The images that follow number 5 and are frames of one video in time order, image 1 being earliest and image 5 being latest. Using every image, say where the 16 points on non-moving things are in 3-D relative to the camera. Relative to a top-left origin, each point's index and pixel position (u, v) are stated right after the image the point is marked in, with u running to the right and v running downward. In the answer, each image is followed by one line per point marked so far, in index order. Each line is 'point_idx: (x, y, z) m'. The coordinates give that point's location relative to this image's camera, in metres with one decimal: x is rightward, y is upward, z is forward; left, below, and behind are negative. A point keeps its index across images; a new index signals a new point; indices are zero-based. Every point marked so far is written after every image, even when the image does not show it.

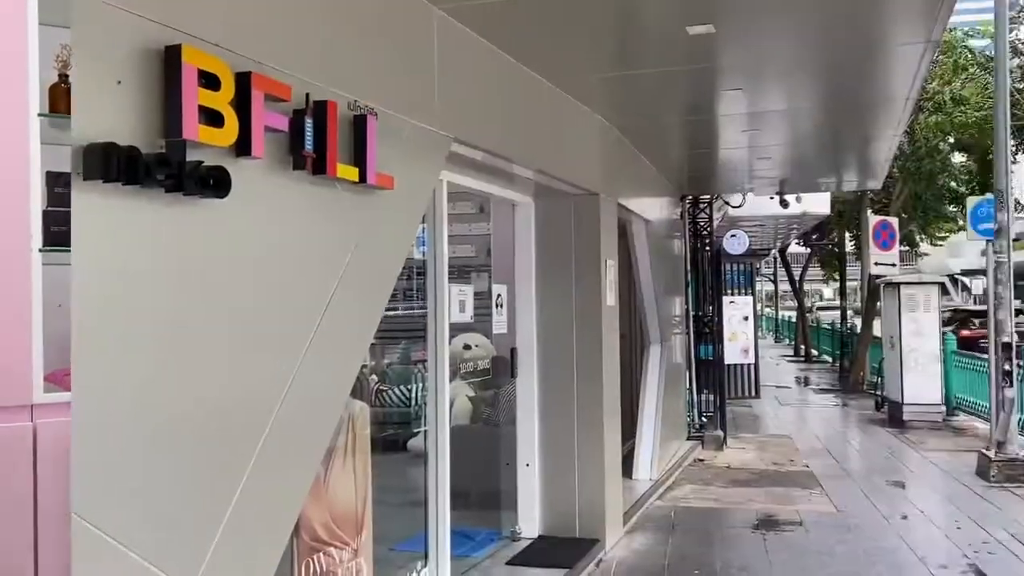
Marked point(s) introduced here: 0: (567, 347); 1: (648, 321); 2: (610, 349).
0: (+0.3, -0.3, +4.9) m
1: (+1.0, -0.3, +7.1) m
2: (+0.6, -0.4, +5.0) m
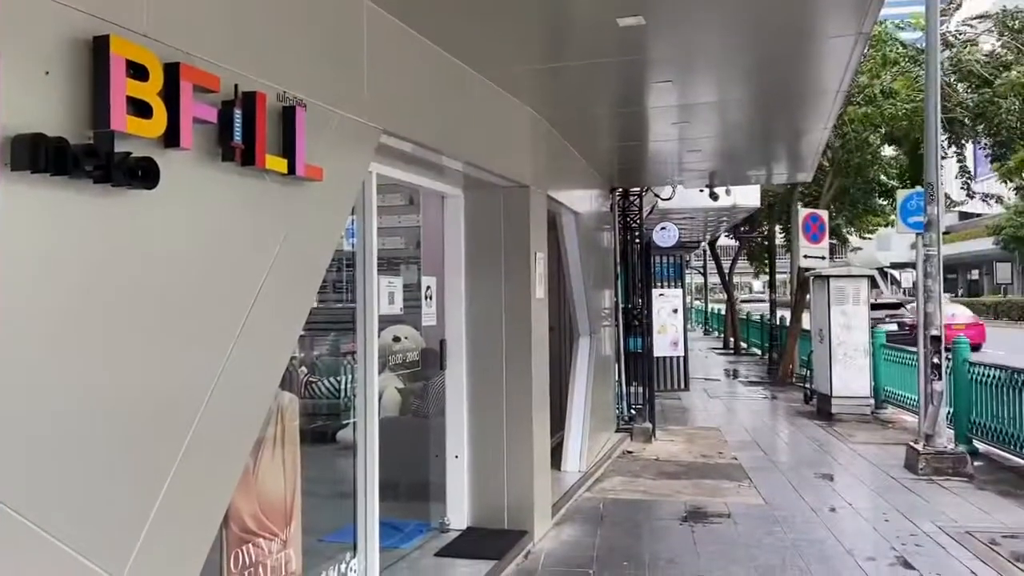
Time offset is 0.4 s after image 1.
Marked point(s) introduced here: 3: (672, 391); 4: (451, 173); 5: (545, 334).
0: (-0.1, -0.3, +4.9) m
1: (+0.5, -0.2, +7.2) m
2: (+0.2, -0.3, +5.1) m
3: (+2.3, -1.5, +12.3) m
4: (-0.3, +0.6, +4.6) m
5: (+0.2, -0.3, +5.1) m
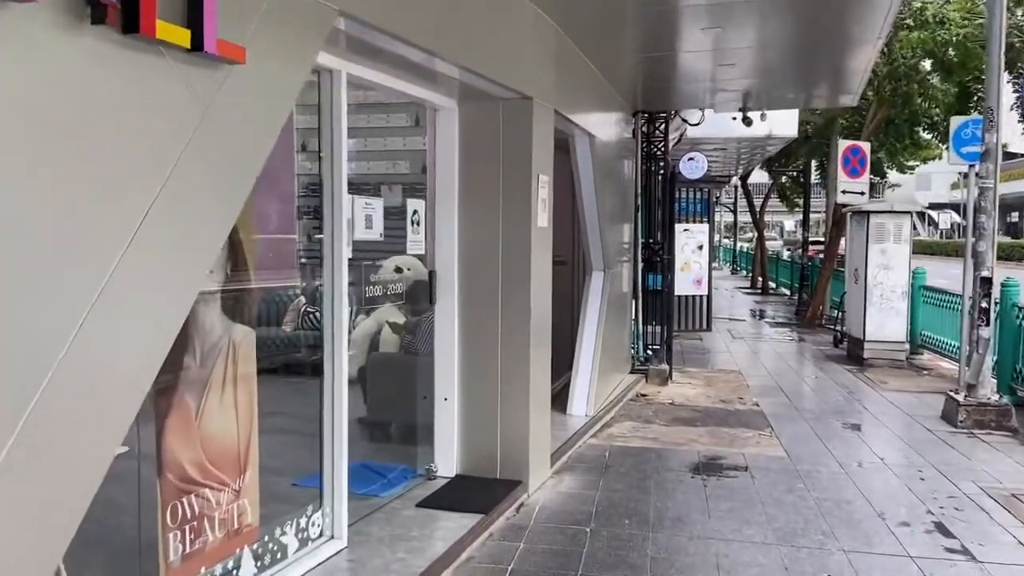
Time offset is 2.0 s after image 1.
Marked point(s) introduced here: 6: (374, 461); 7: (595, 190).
0: (-0.1, +0.1, +4.4) m
1: (+0.6, +0.3, +6.6) m
2: (+0.2, +0.1, +4.6) m
3: (+2.5, -0.6, +11.8) m
4: (-0.3, +1.0, +4.0) m
5: (+0.2, +0.1, +4.6) m
6: (-0.7, -0.9, +4.3) m
7: (+0.6, +0.7, +6.2) m
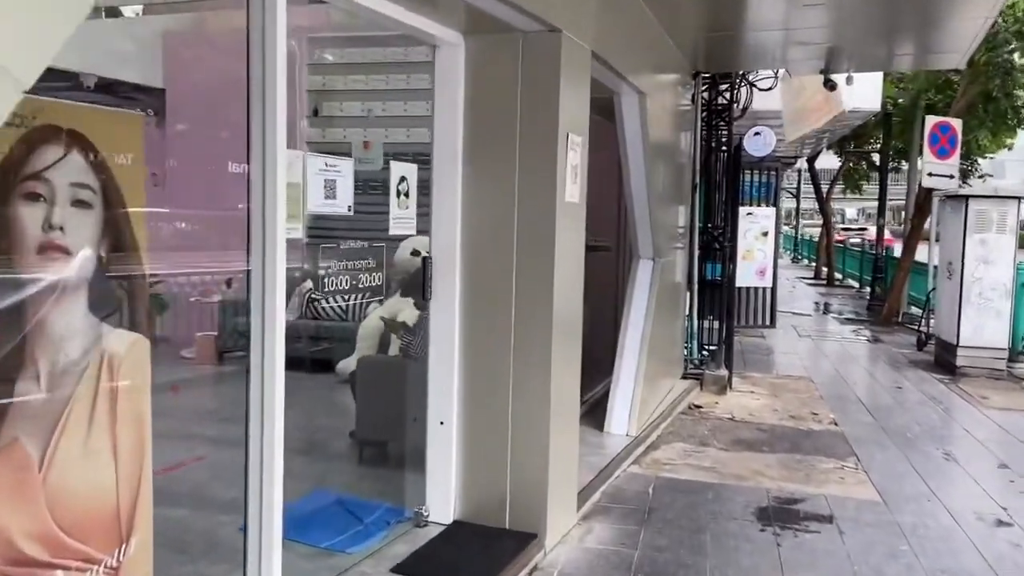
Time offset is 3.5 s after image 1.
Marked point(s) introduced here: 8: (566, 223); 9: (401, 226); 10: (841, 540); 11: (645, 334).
0: (0.0, +0.1, +3.3) m
1: (+0.8, +0.4, +5.5) m
2: (+0.2, +0.1, +3.5) m
3: (+3.0, -0.5, +10.6) m
4: (-0.2, +1.0, +3.0) m
5: (+0.3, +0.2, +3.6) m
6: (-0.6, -0.8, +3.4) m
7: (+0.8, +0.8, +5.1) m
8: (+0.2, +0.3, +3.4) m
9: (-0.5, +0.2, +3.3) m
10: (+1.4, -1.1, +3.6) m
11: (+0.8, -0.3, +5.4) m
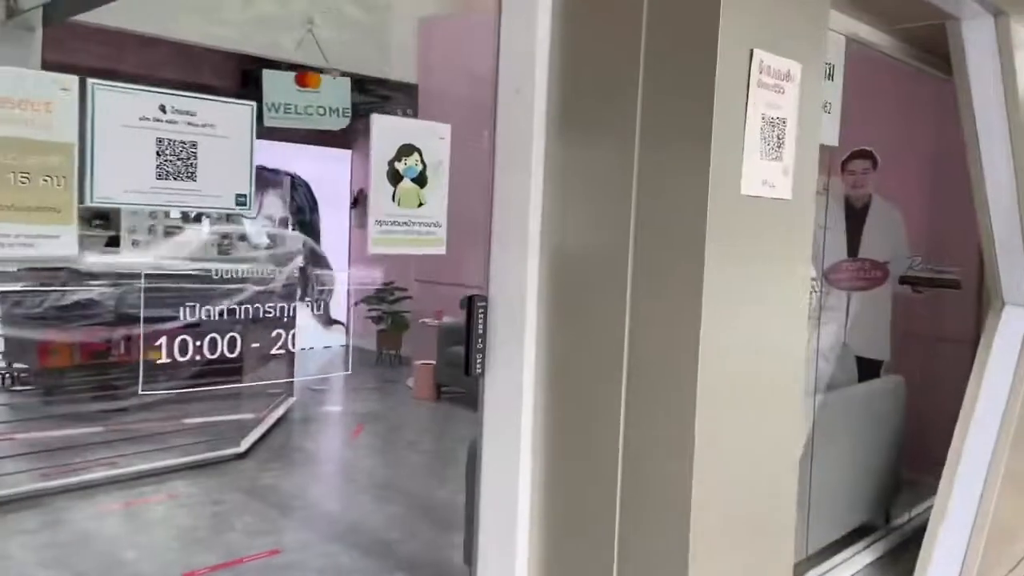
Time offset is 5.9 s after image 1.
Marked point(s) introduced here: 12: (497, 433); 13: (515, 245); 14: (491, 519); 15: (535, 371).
0: (+0.2, 0.0, +1.7) m
1: (+1.9, +0.1, +3.3) m
2: (+0.5, -0.1, +1.7) m
3: (+6.0, -1.0, +6.9) m
4: (-0.1, +0.9, +1.4) m
5: (+0.6, 0.0, +1.7) m
6: (-0.4, -1.0, +1.9) m
7: (+1.7, +0.5, +2.9) m
8: (+0.5, +0.1, +1.6) m
9: (-0.2, +0.1, +1.9) m
10: (+1.6, -1.3, +1.3) m
11: (+1.8, -0.5, +3.1) m
12: (0.0, -0.3, +1.8) m
13: (0.0, +0.1, +1.8) m
14: (0.0, -0.5, +1.9) m
15: (+0.1, -0.2, +1.8) m
